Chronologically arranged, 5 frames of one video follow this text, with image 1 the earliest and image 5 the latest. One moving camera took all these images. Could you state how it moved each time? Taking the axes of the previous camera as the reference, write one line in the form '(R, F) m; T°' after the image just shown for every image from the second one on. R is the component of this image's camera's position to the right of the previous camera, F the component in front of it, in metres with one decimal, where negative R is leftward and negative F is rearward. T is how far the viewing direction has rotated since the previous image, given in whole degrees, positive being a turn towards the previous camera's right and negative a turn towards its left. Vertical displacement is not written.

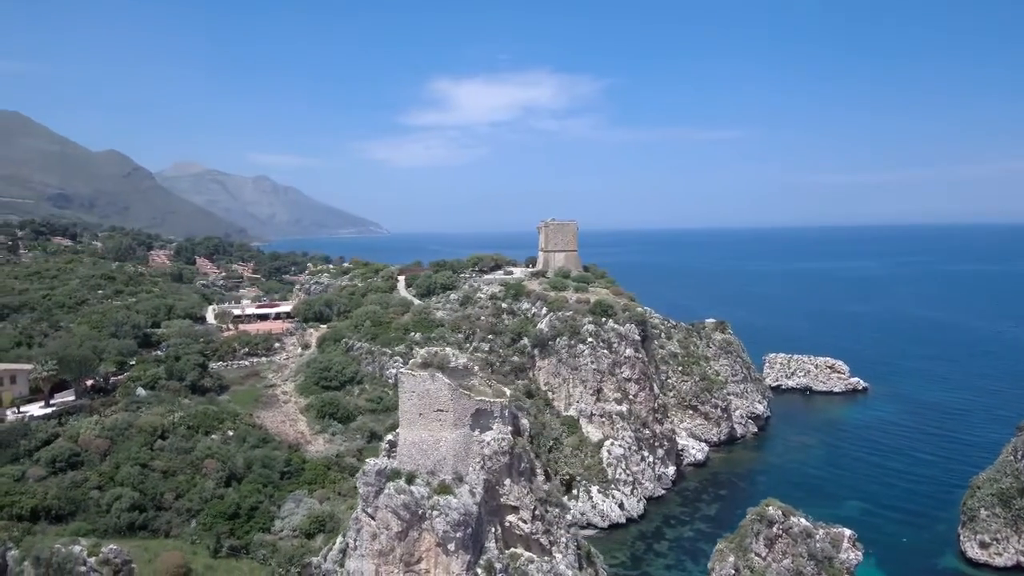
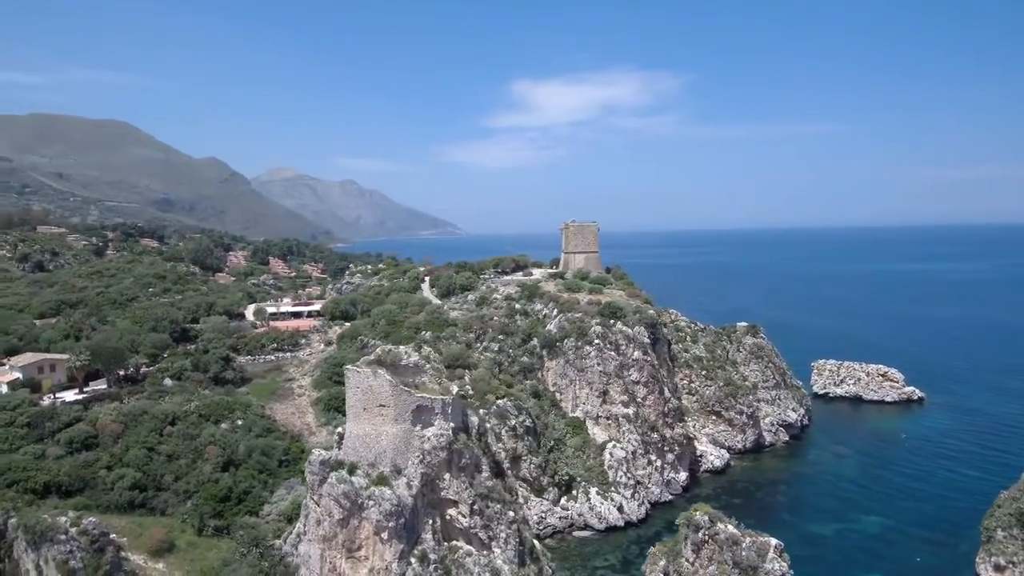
(+3.7, -0.3) m; -7°
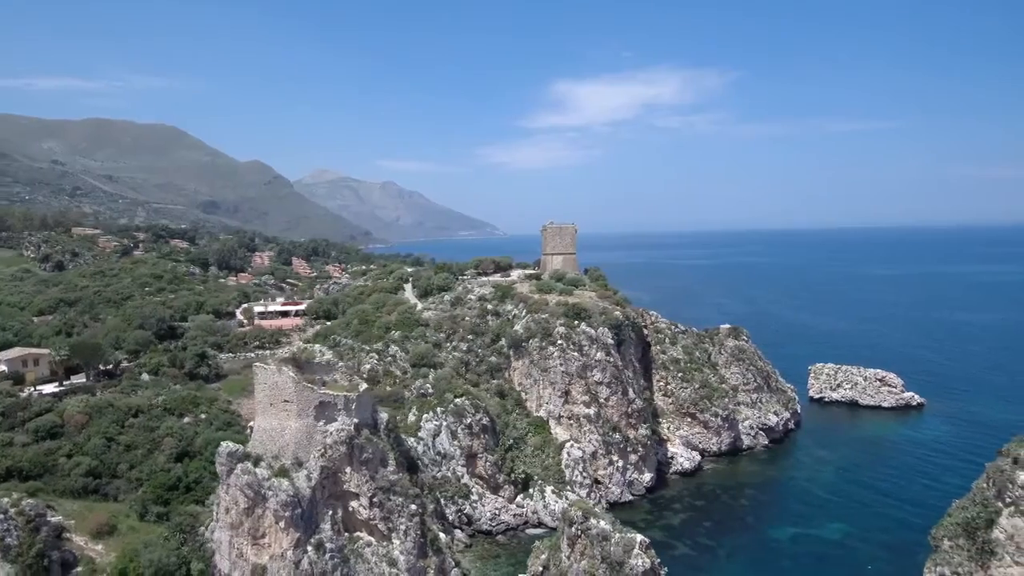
(+3.9, -0.4) m; -4°
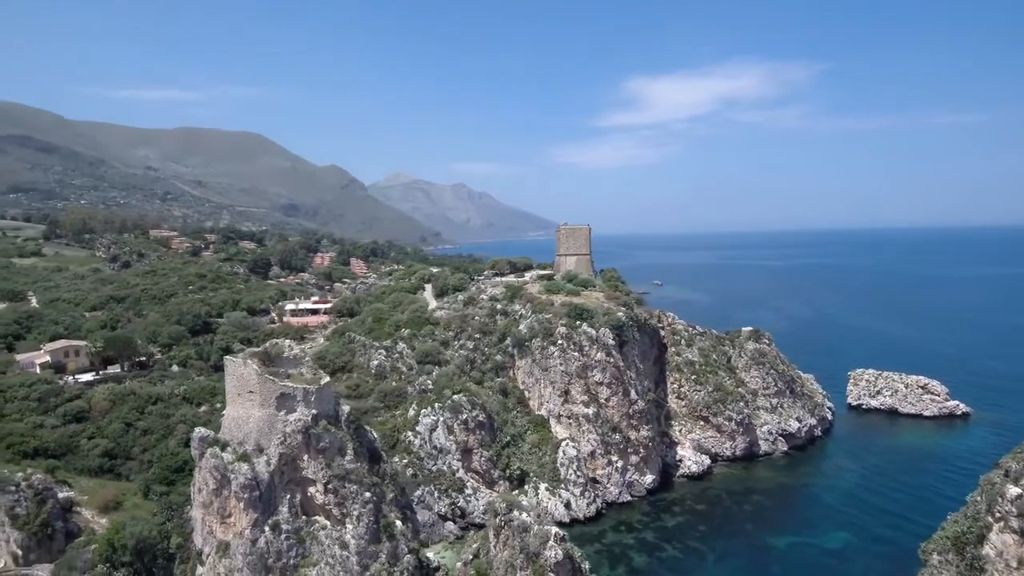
(+3.7, -0.5) m; -7°
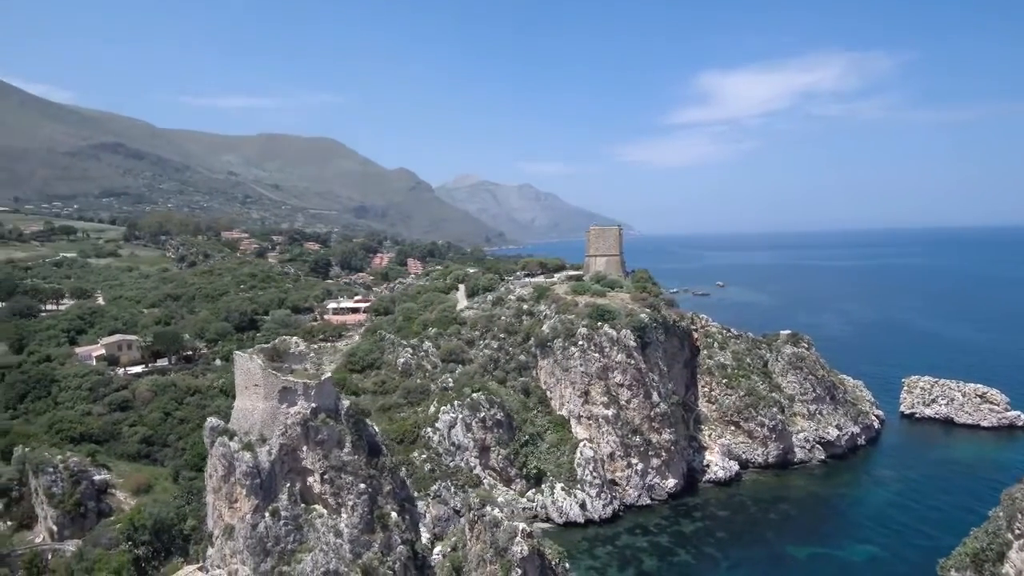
(+2.4, -0.3) m; -6°
